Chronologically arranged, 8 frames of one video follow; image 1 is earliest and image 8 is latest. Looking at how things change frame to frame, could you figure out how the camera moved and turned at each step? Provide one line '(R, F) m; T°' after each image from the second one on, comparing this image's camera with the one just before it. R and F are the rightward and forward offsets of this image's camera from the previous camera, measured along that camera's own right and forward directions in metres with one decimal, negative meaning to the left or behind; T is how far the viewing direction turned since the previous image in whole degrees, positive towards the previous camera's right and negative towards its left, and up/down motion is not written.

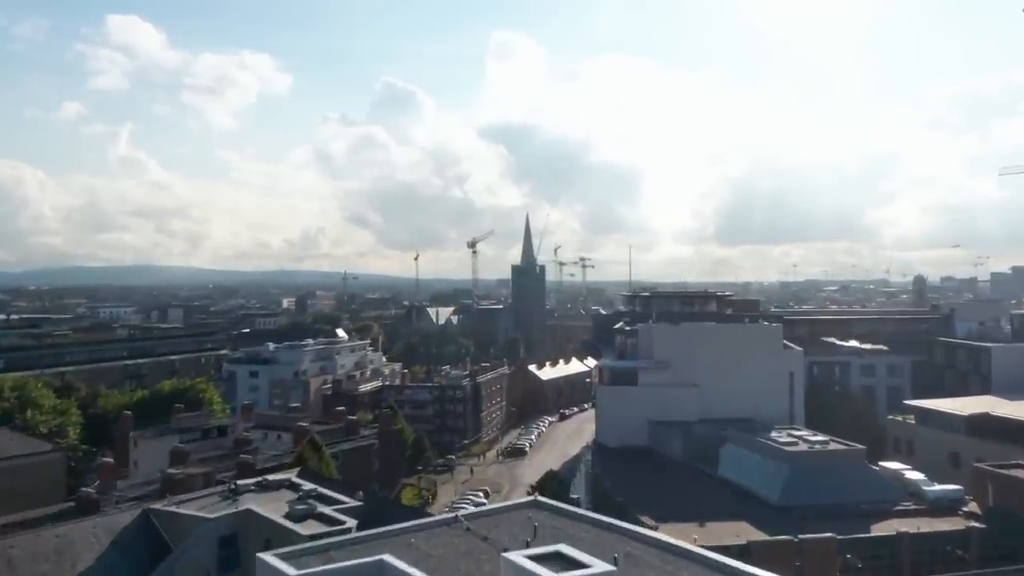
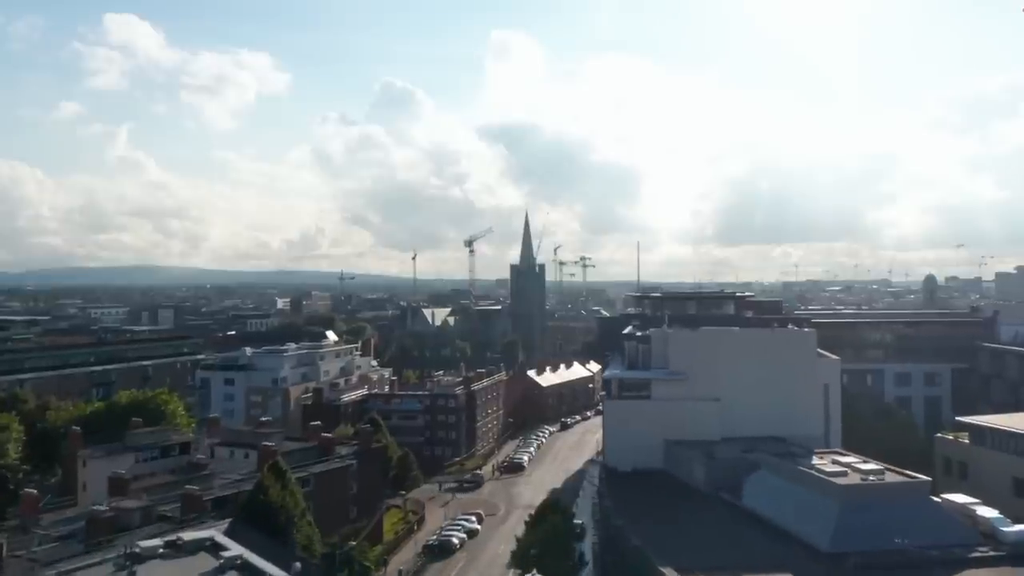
(+0.1, +1.9) m; 0°
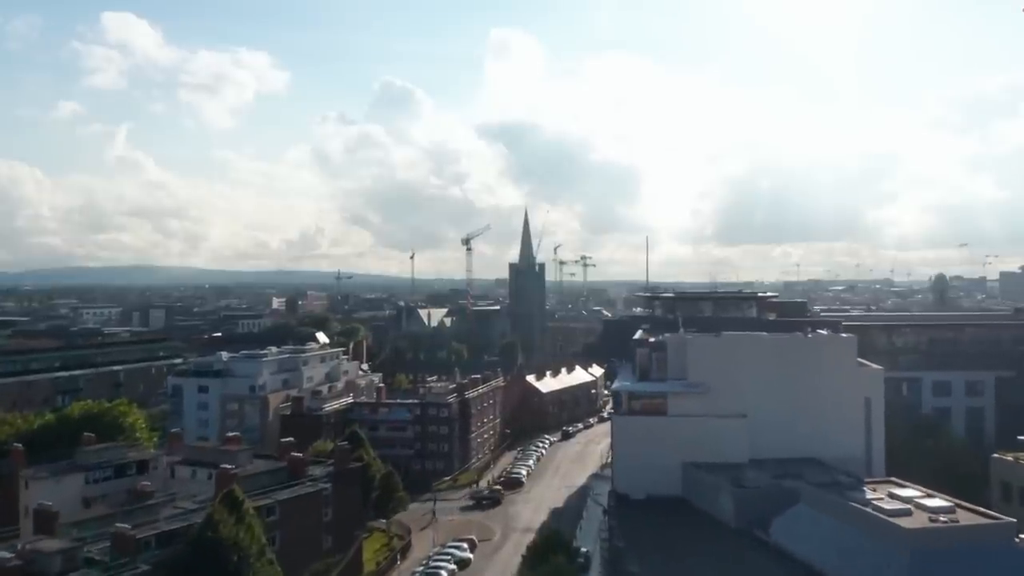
(+0.1, +1.7) m; 0°
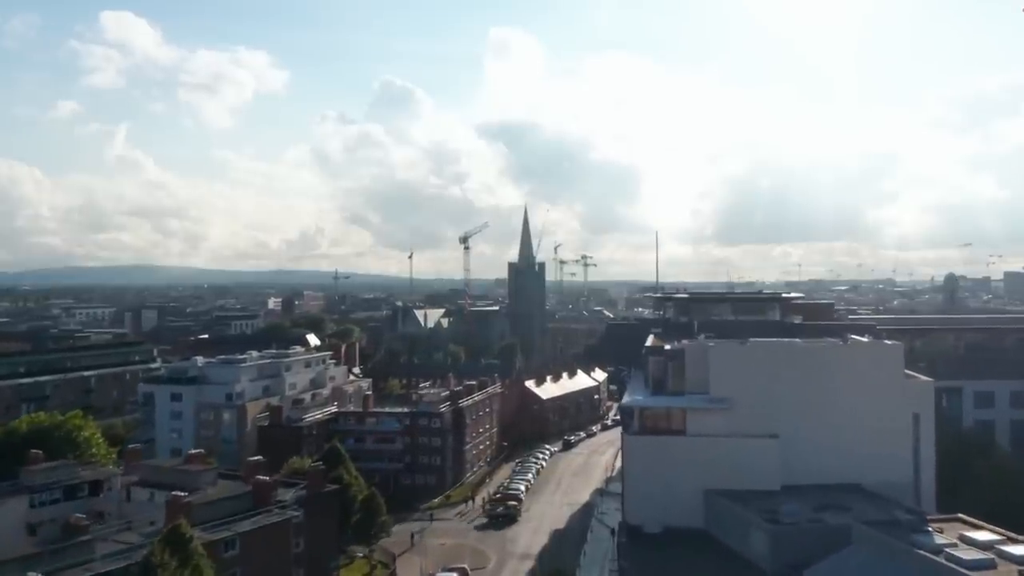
(+0.1, +1.5) m; 0°
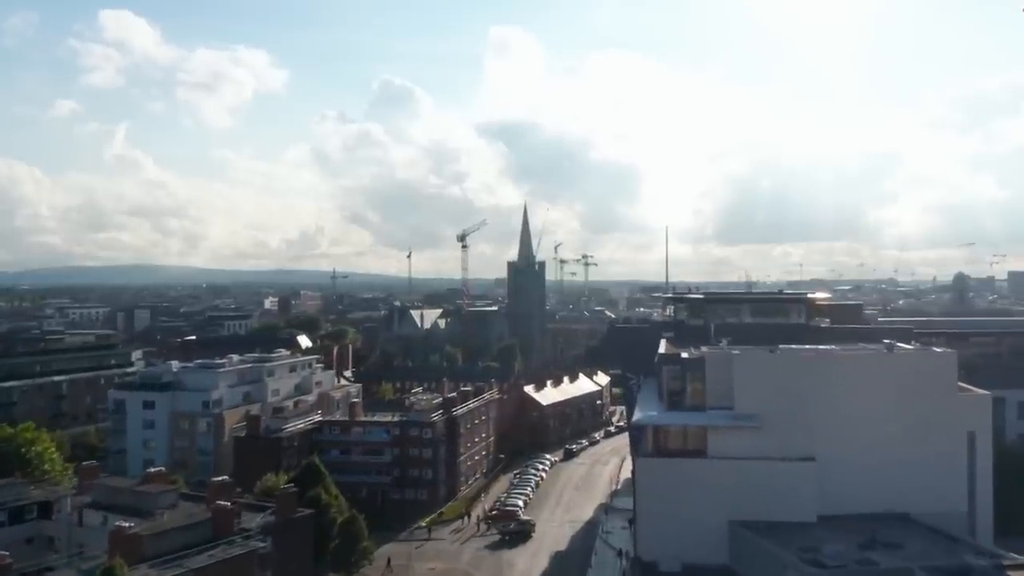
(0.0, +1.3) m; 0°
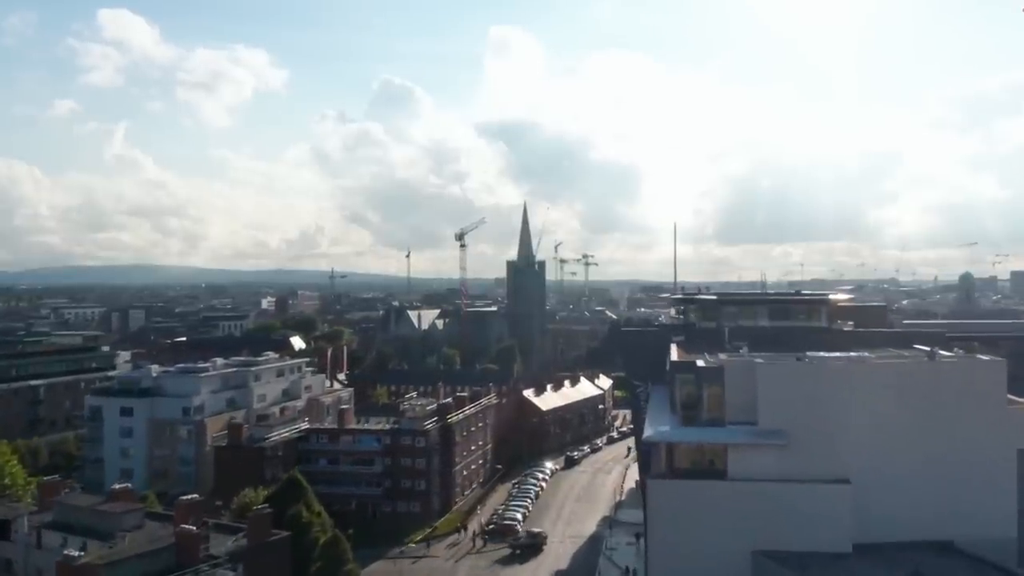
(0.0, +1.0) m; 0°
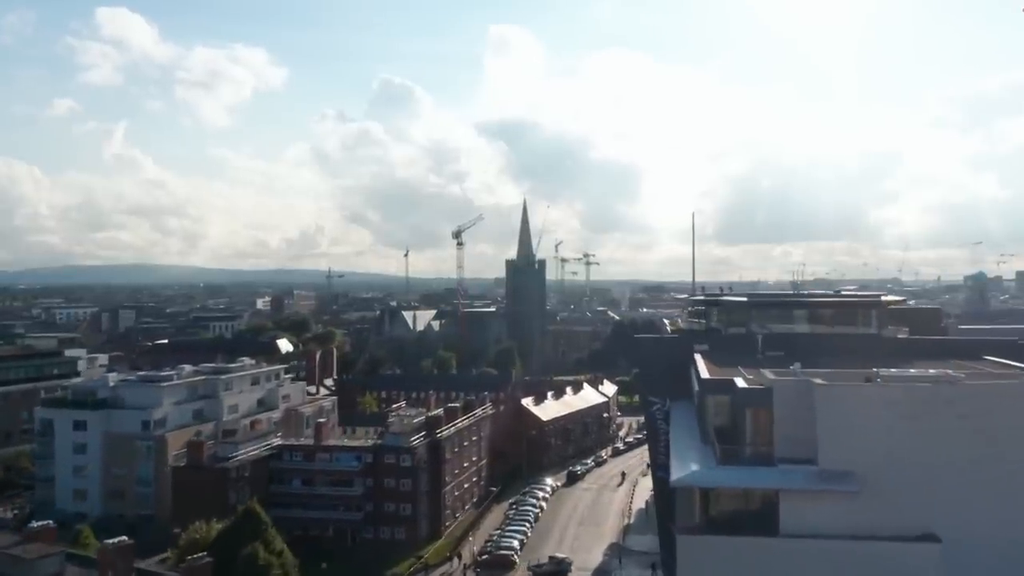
(+0.1, +1.7) m; 0°
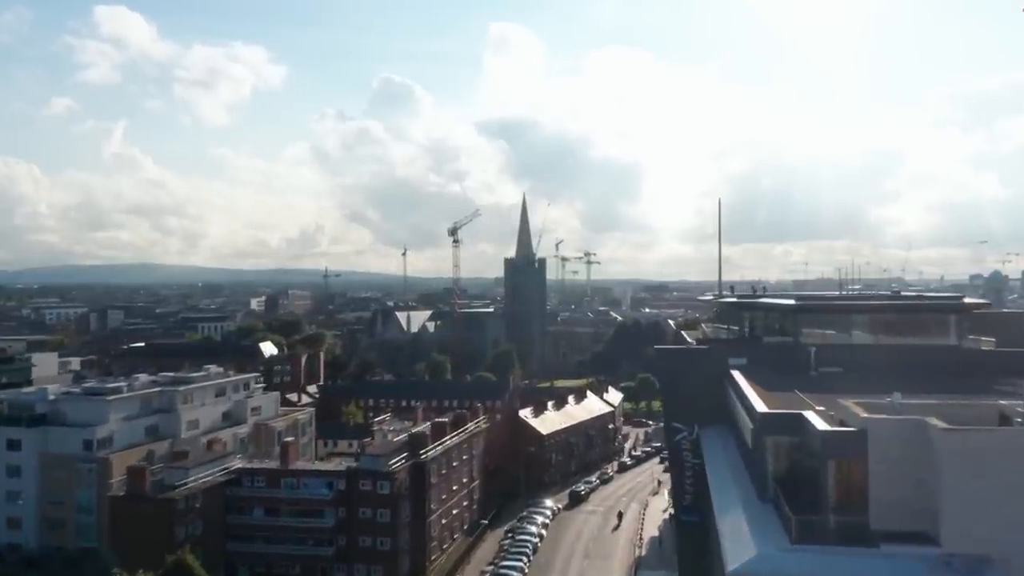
(+0.1, +1.9) m; 0°
